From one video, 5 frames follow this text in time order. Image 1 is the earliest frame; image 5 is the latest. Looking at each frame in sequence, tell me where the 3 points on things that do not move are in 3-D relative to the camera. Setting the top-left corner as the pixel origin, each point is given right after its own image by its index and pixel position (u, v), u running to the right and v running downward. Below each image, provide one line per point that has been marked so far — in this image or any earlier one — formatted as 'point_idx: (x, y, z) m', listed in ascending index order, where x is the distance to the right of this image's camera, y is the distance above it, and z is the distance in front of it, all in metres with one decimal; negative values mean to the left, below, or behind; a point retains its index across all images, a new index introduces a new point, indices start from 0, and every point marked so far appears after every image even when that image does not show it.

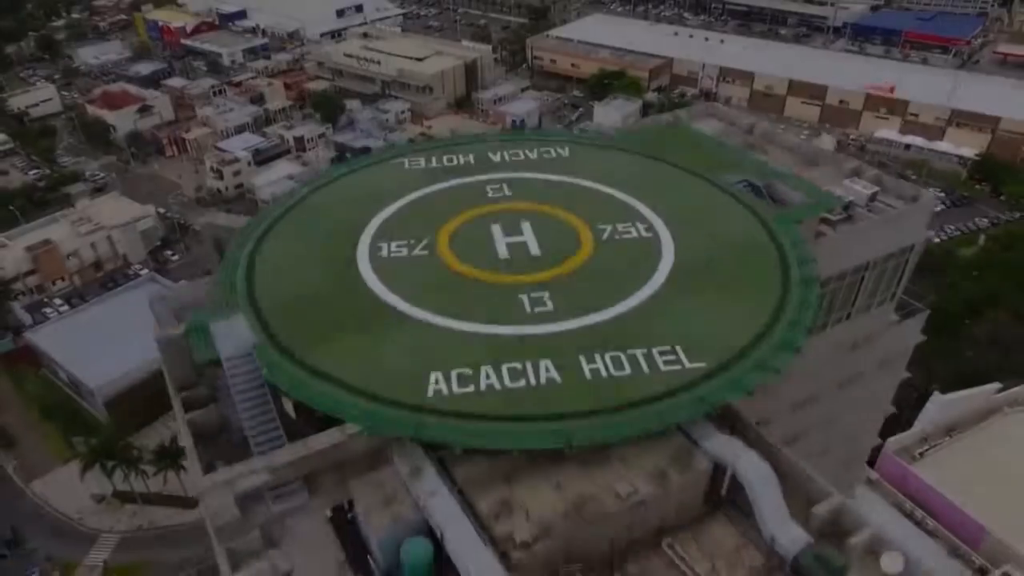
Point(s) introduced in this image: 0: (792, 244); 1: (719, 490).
0: (+7.0, +1.1, +17.4) m
1: (+3.8, -3.7, +12.9) m
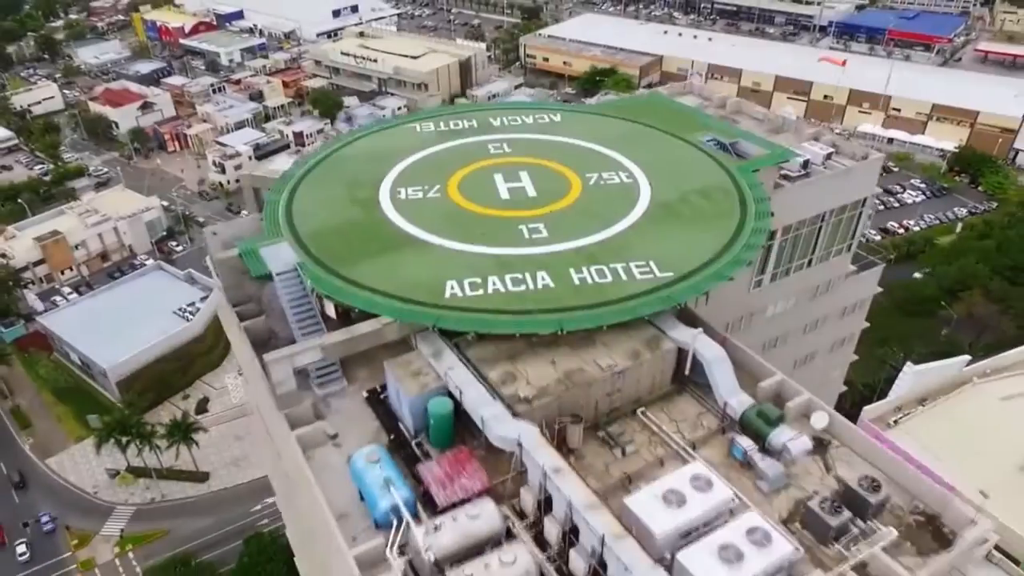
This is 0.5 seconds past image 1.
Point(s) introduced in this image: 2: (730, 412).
0: (+7.0, +3.0, +20.4) m
1: (+3.9, -1.9, +15.8) m
2: (+4.6, -2.7, +14.9) m
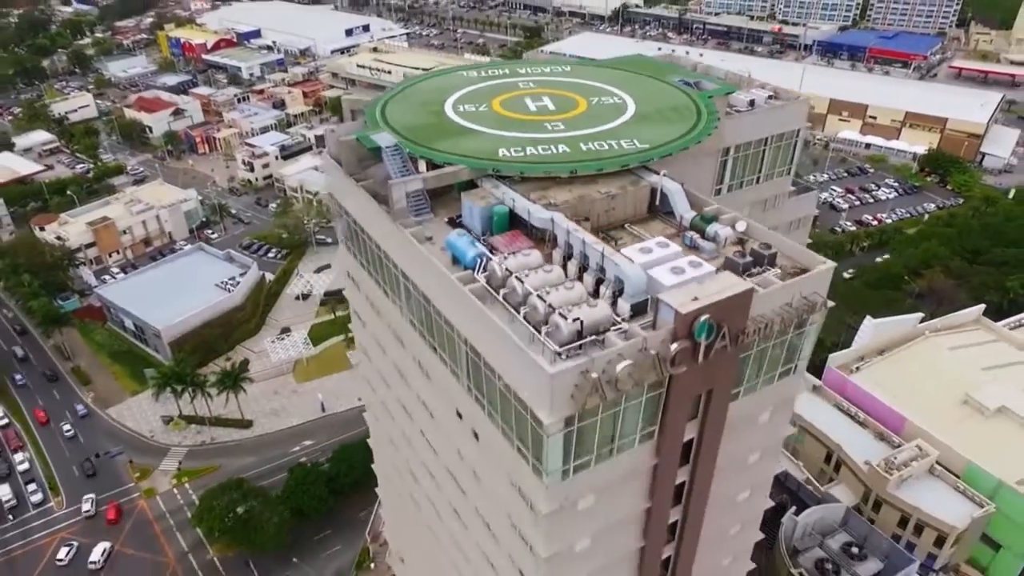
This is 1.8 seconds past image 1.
0: (+8.1, +7.6, +29.0) m
1: (+5.0, +3.0, +24.2) m
2: (+5.7, +2.2, +23.2) m
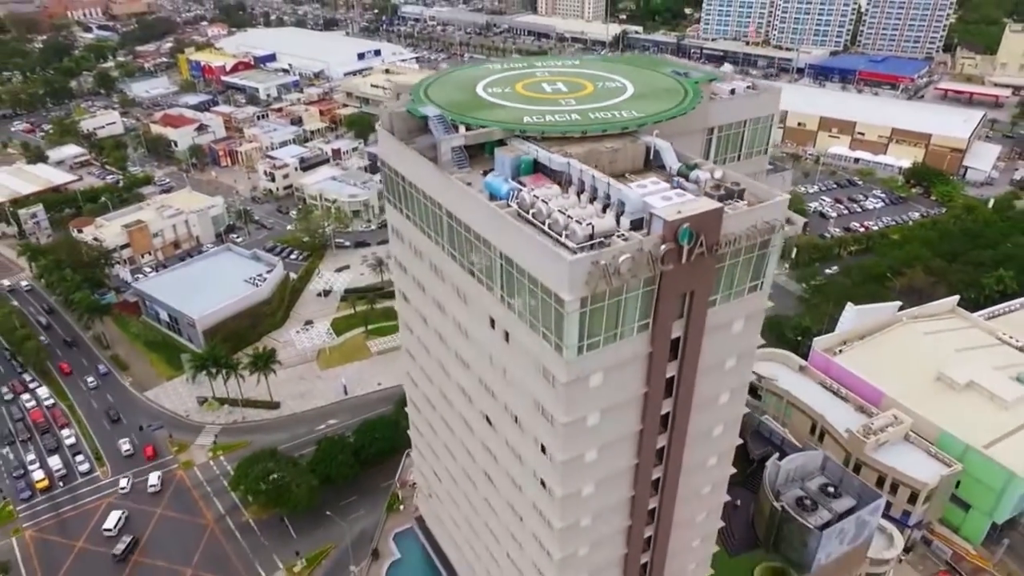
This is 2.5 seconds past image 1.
0: (+9.1, +10.1, +35.1) m
1: (+6.0, +5.6, +30.2) m
2: (+6.7, +4.9, +29.2) m
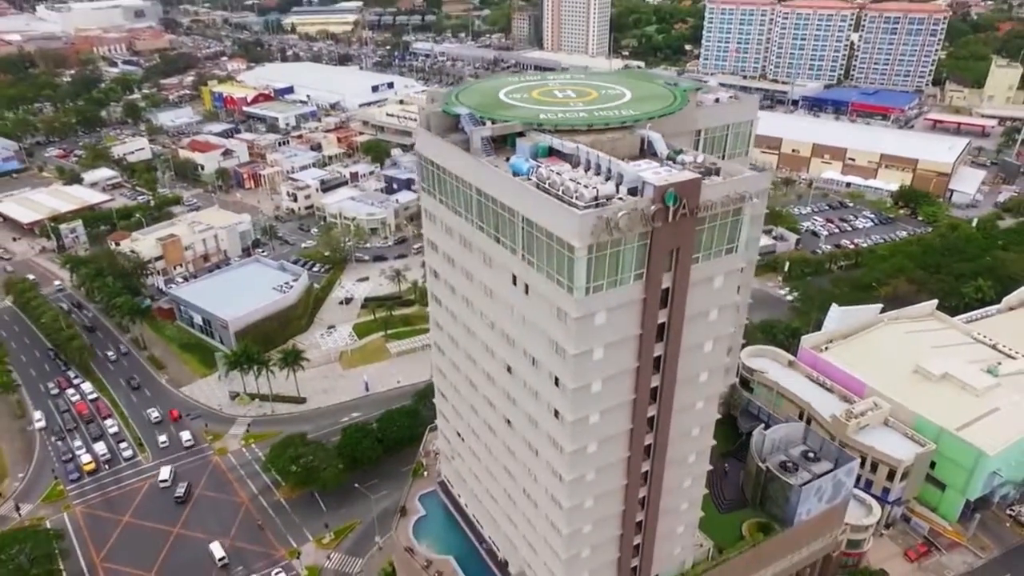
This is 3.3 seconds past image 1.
0: (+10.1, +11.6, +41.7) m
1: (+7.0, +7.4, +36.6) m
2: (+7.7, +6.7, +35.6) m
